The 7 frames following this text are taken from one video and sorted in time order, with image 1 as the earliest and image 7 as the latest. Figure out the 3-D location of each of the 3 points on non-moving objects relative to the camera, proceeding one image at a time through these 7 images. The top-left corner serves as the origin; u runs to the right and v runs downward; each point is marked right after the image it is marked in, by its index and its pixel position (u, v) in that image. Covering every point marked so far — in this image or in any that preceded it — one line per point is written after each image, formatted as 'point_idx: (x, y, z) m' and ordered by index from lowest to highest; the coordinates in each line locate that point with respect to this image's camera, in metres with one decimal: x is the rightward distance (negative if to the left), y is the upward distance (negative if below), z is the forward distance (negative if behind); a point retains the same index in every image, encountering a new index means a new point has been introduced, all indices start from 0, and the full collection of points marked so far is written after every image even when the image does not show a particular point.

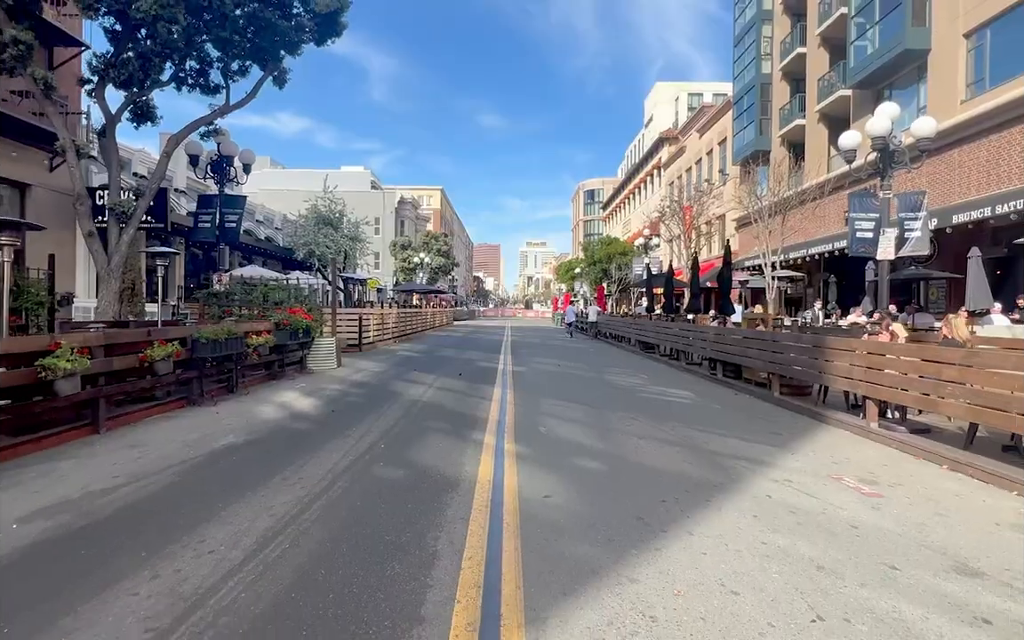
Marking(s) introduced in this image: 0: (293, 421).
0: (-3.0, -1.4, +9.9) m
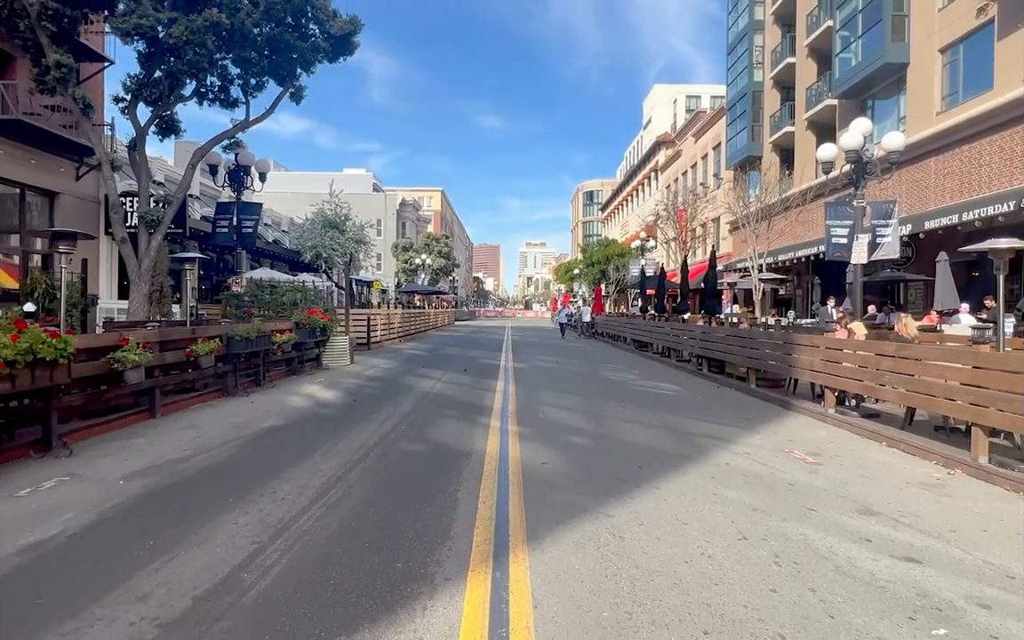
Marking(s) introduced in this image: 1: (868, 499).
0: (-2.9, -1.4, +11.1) m
1: (+2.9, -1.5, +6.0) m
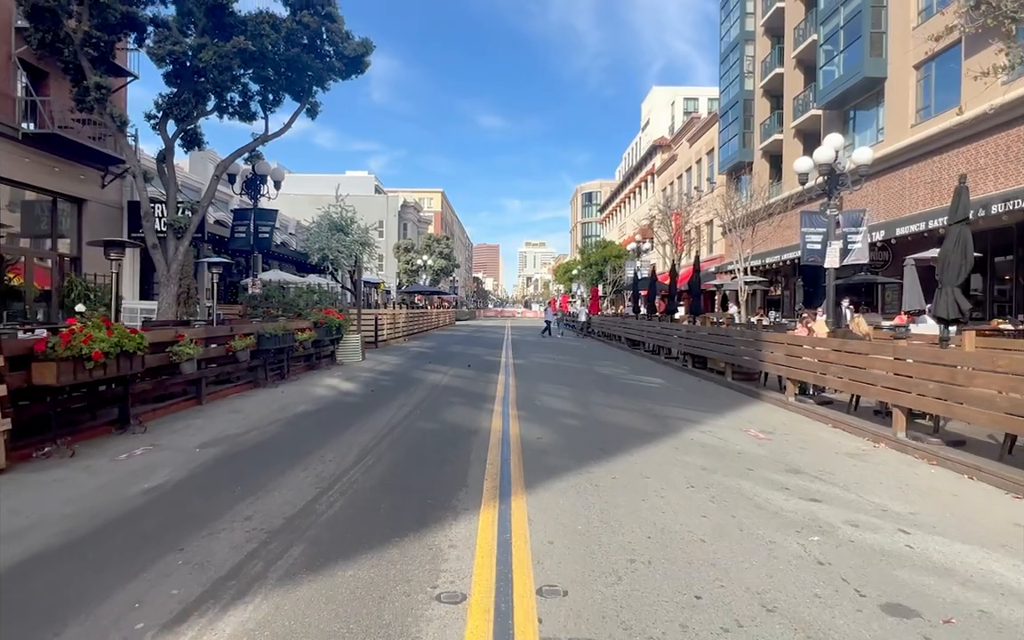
0: (-2.9, -1.3, +12.6) m
1: (+2.9, -1.5, +7.5) m
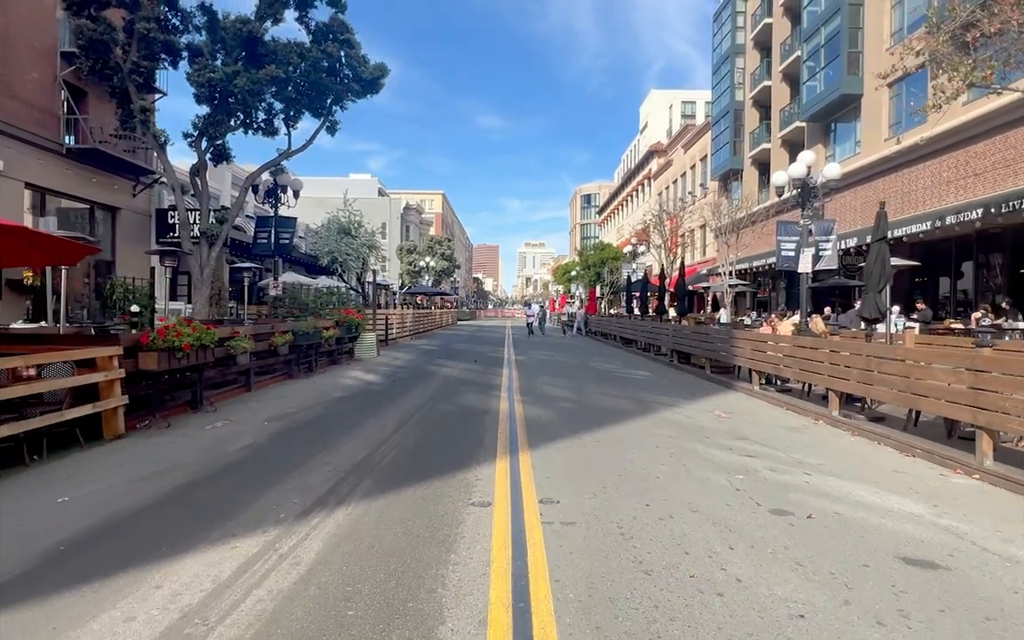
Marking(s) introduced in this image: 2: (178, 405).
0: (-2.9, -1.3, +14.5) m
1: (+3.0, -1.5, +9.4) m
2: (-4.8, -1.2, +10.4) m
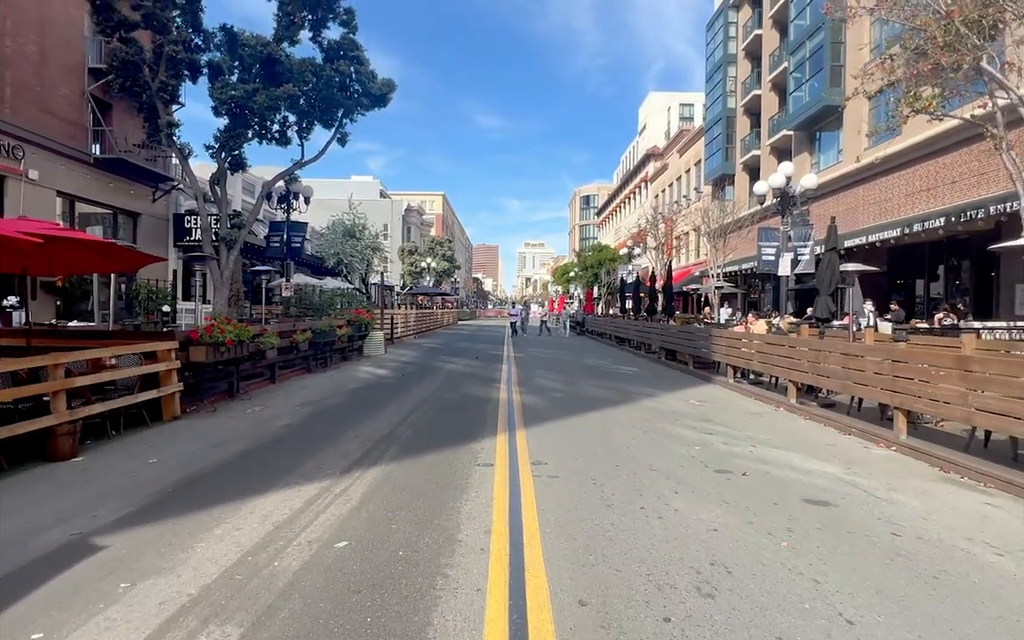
0: (-2.9, -1.3, +16.0) m
1: (+3.0, -1.5, +10.9) m
2: (-4.8, -1.2, +11.9) m
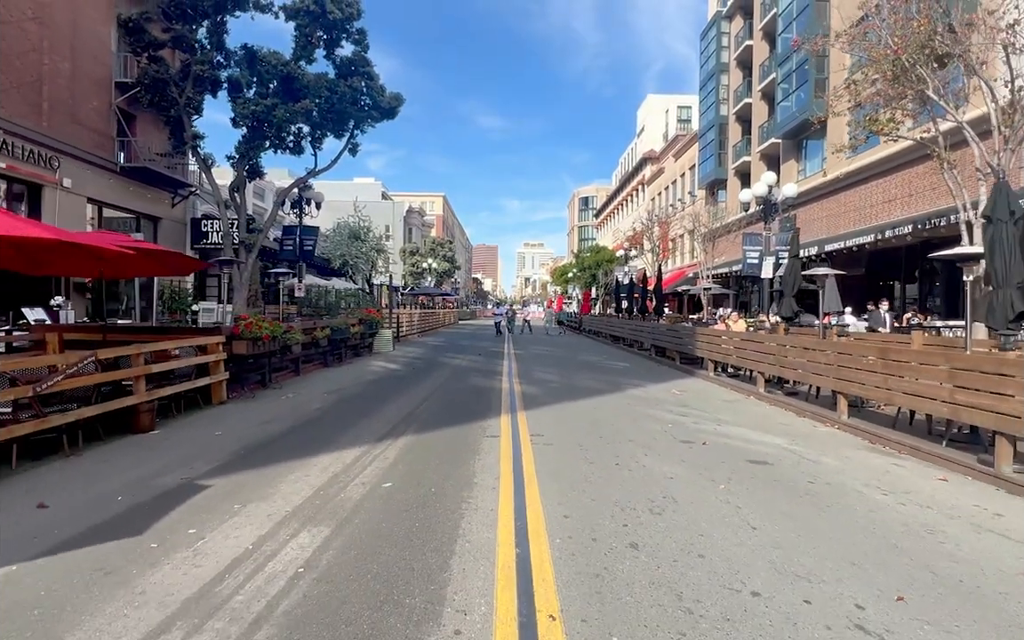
0: (-2.9, -1.3, +17.5) m
1: (+3.0, -1.4, +12.4) m
2: (-4.8, -1.2, +13.4) m
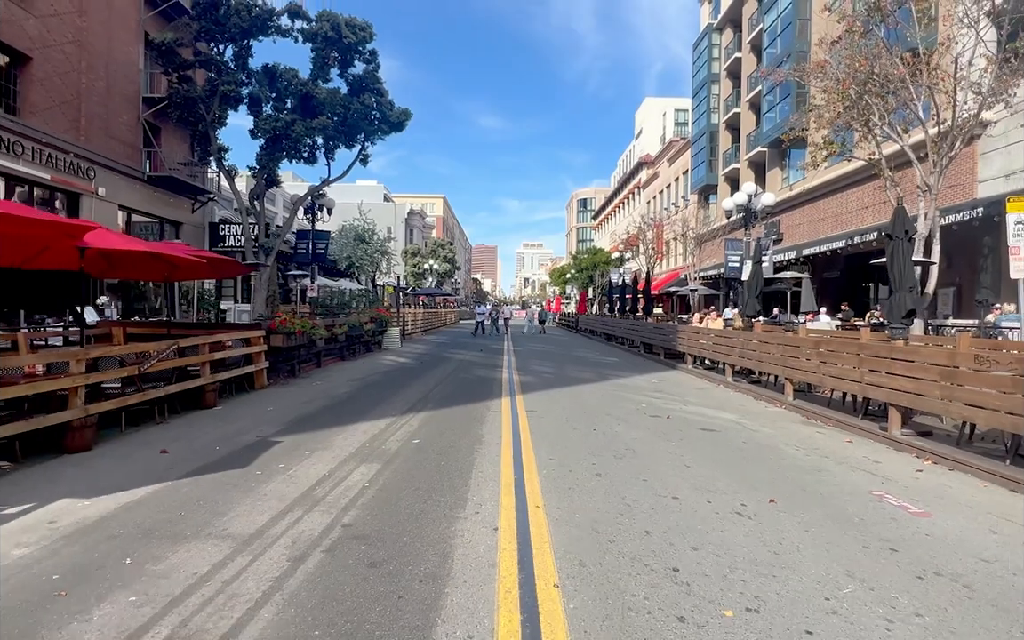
0: (-2.9, -1.2, +19.4) m
1: (+3.0, -1.4, +14.3) m
2: (-4.8, -1.1, +15.3) m
